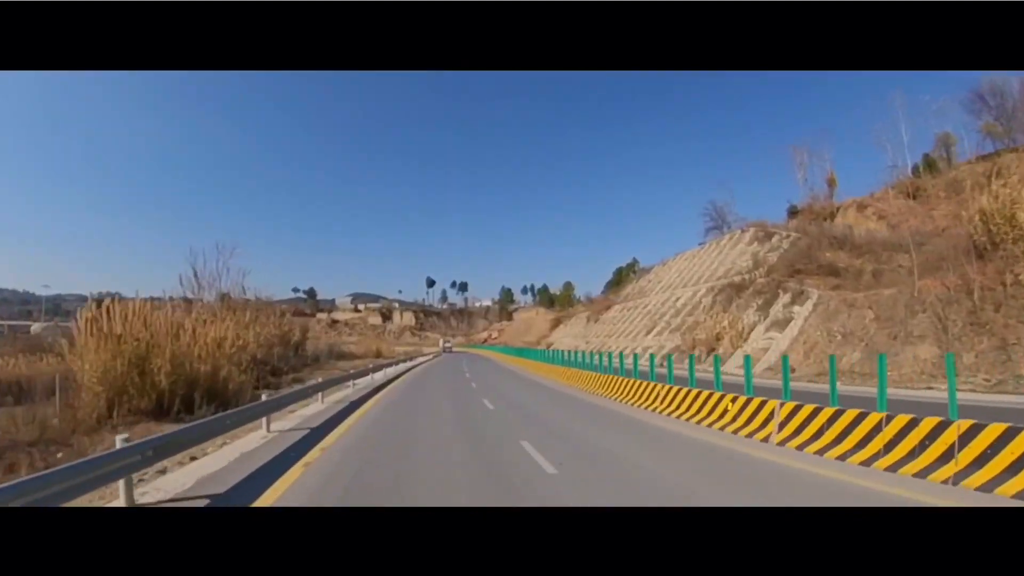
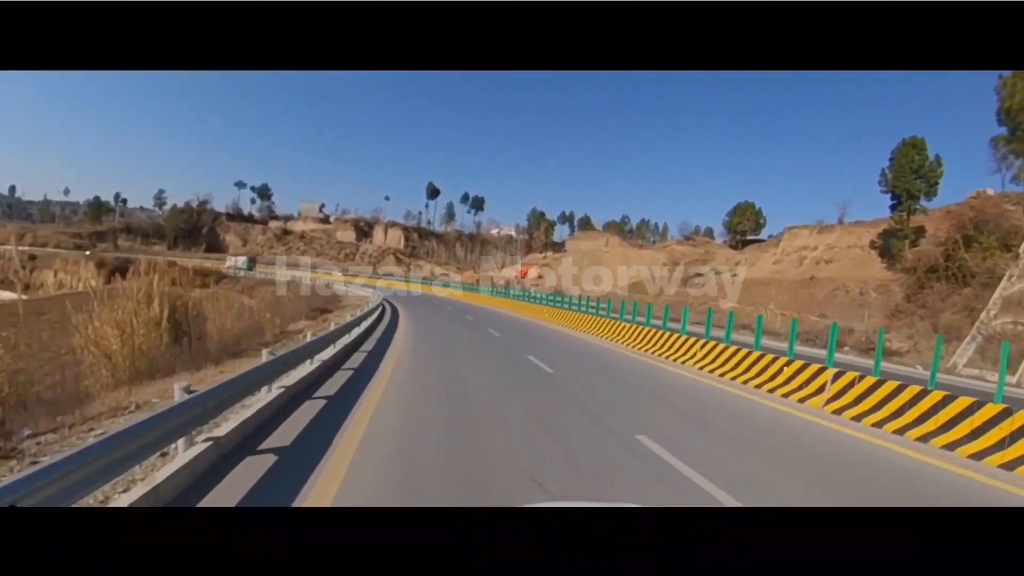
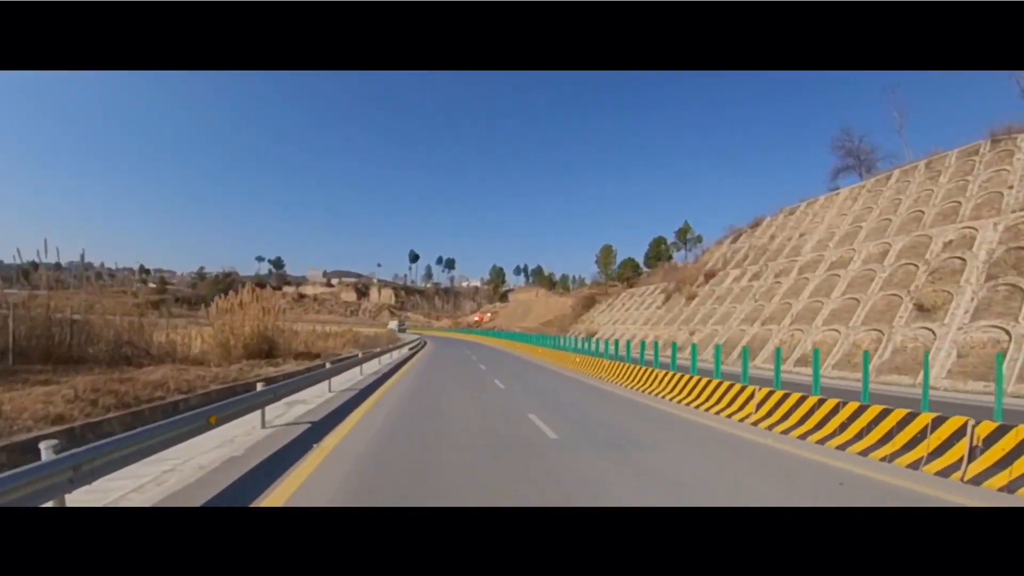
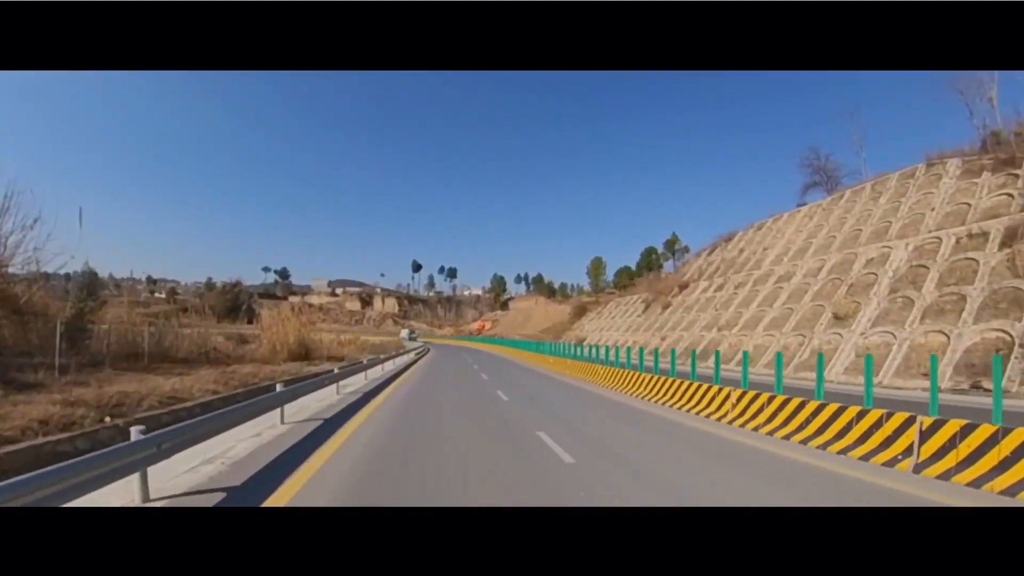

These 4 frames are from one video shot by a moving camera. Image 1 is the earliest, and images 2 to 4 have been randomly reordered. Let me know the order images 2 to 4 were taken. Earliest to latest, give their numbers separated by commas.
4, 3, 2
